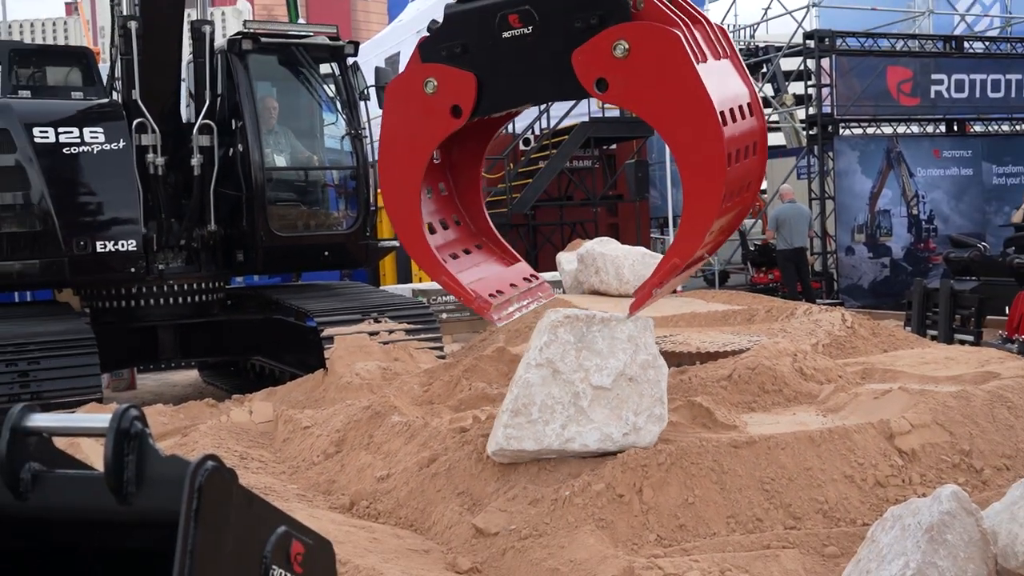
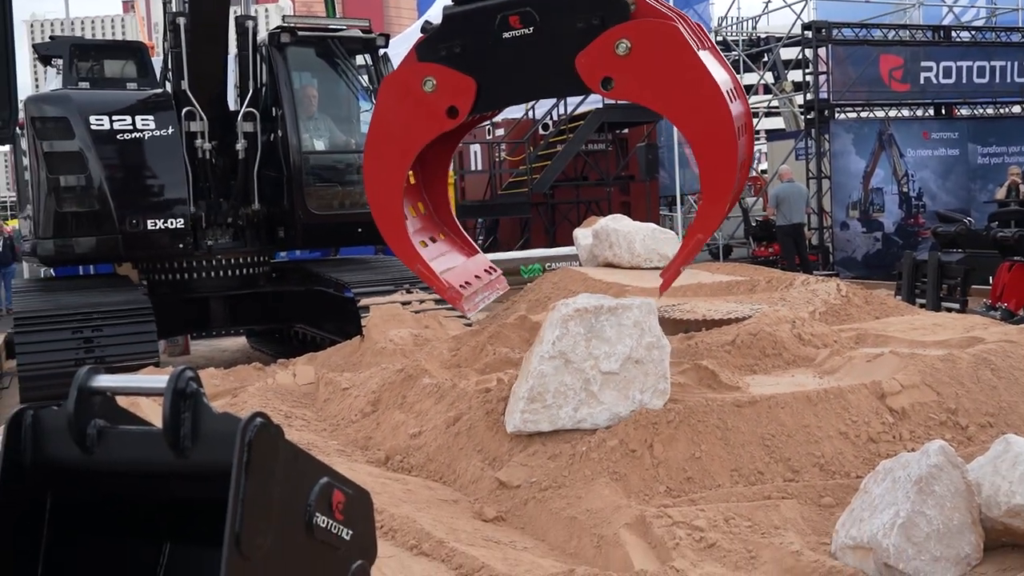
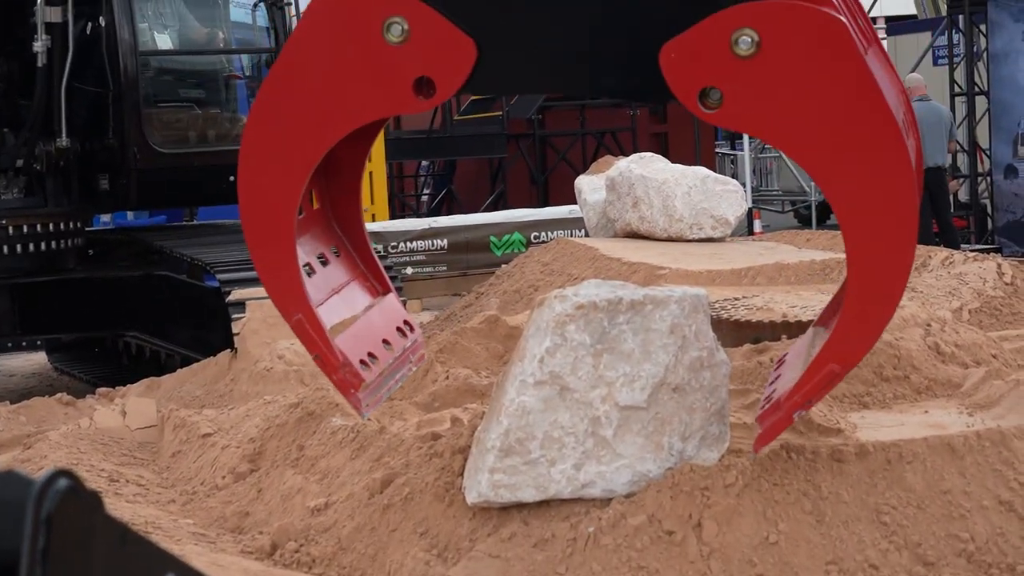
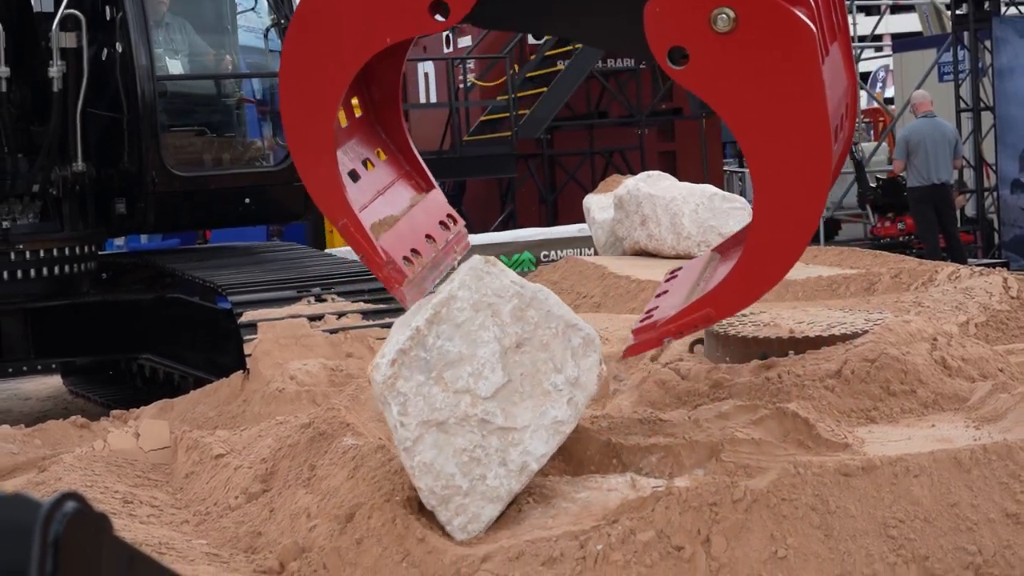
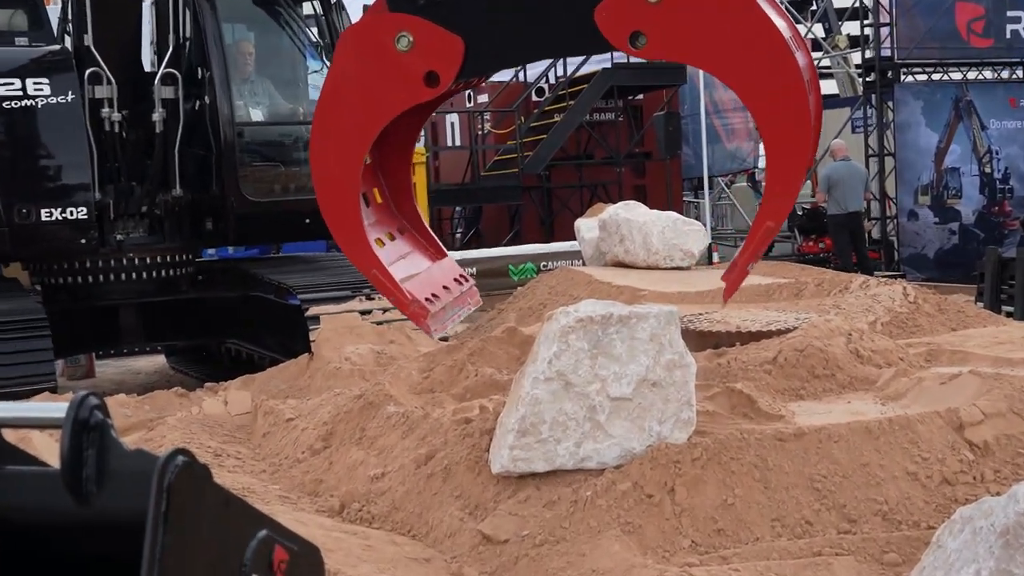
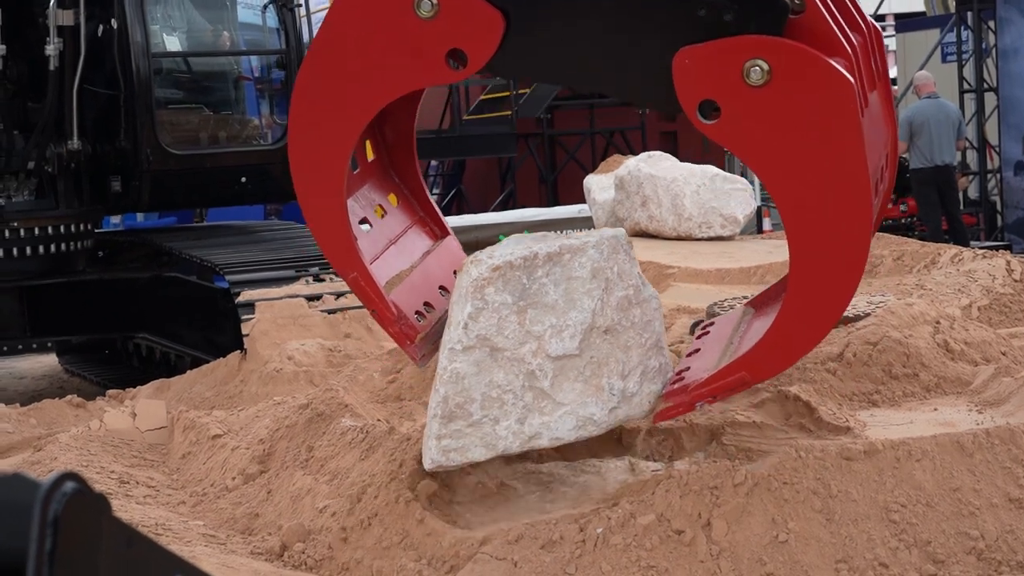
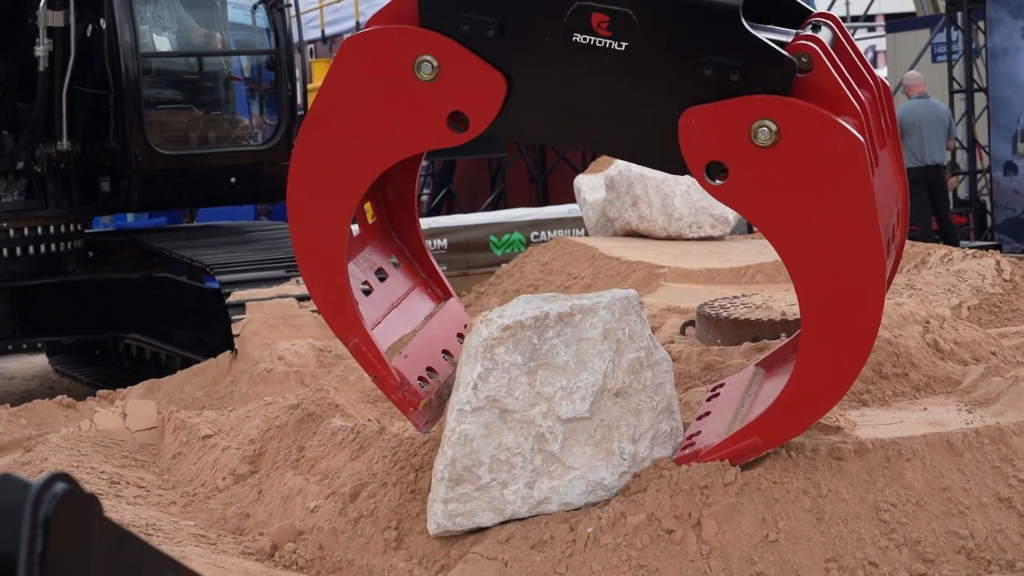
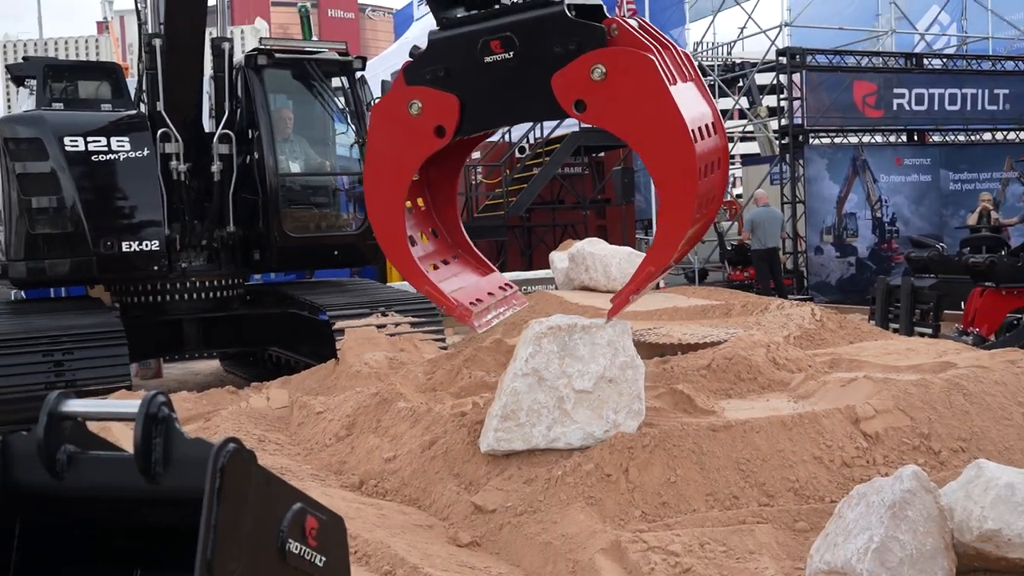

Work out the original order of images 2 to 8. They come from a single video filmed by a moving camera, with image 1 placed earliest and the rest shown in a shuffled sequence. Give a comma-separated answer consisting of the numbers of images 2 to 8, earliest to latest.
8, 2, 5, 3, 7, 6, 4
